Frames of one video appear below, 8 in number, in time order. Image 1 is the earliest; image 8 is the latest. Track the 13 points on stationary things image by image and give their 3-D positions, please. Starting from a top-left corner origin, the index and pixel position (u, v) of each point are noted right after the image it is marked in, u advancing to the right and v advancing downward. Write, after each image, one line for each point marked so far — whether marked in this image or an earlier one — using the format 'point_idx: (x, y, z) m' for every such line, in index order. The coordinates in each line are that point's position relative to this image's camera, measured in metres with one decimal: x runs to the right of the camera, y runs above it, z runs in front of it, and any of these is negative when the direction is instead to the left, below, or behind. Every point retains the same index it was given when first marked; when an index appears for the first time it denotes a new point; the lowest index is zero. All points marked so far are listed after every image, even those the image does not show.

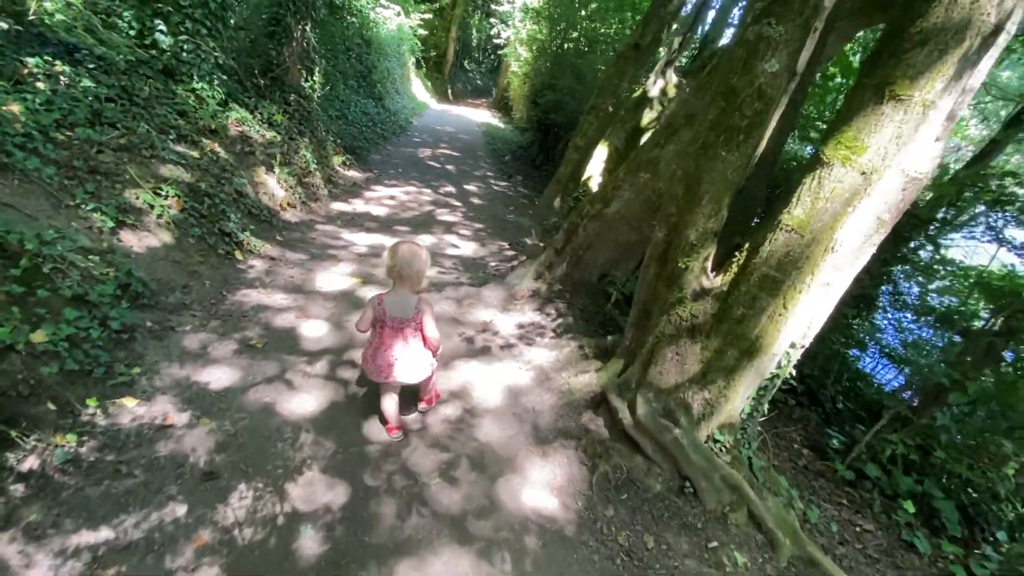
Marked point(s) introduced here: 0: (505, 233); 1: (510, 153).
0: (-0.1, +1.0, +8.9) m
1: (-0.1, +5.5, +19.5) m
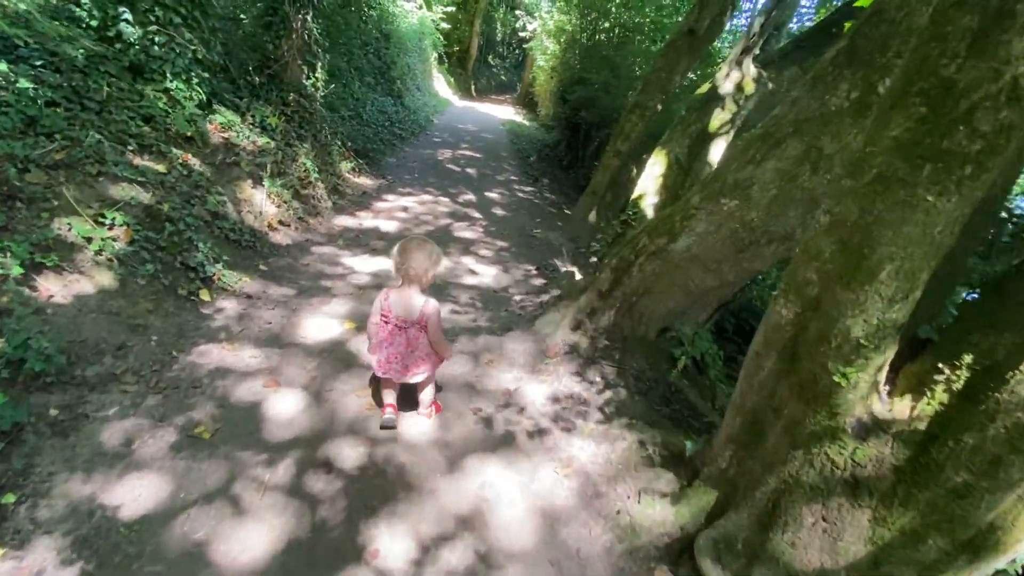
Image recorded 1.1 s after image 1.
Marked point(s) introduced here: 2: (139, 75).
0: (+0.3, +0.5, +7.6) m
1: (+0.9, +5.1, +18.1) m
2: (-4.5, +2.6, +5.9) m
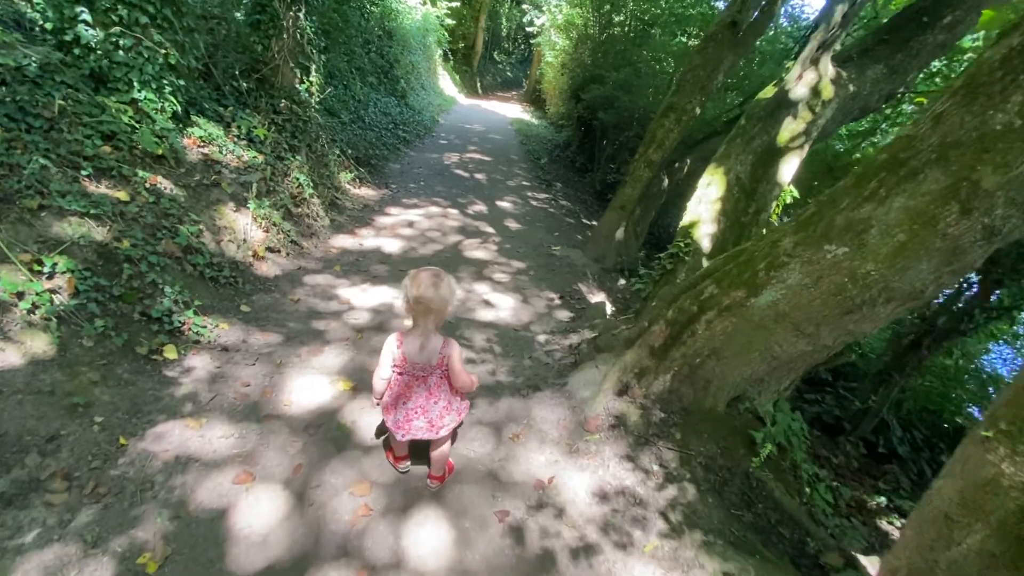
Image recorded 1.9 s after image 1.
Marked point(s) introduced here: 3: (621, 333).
0: (+0.6, +0.1, +6.7) m
1: (+1.2, +4.8, +17.2) m
2: (-4.3, +2.1, +5.1) m
3: (+0.9, -0.4, +4.1) m
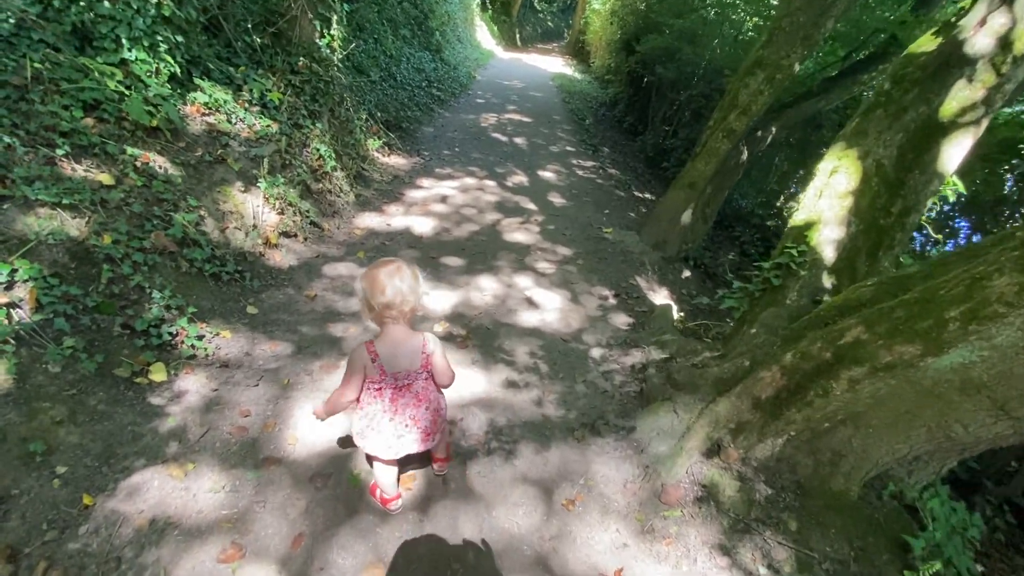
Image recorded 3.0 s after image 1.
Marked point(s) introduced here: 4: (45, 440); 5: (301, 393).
0: (+1.1, +0.2, +5.8) m
1: (+2.6, +5.7, +15.8) m
2: (-3.8, +2.2, +4.3) m
3: (+1.3, -0.5, +3.2) m
4: (-2.6, -0.8, +2.7) m
5: (-1.5, -0.8, +3.5) m
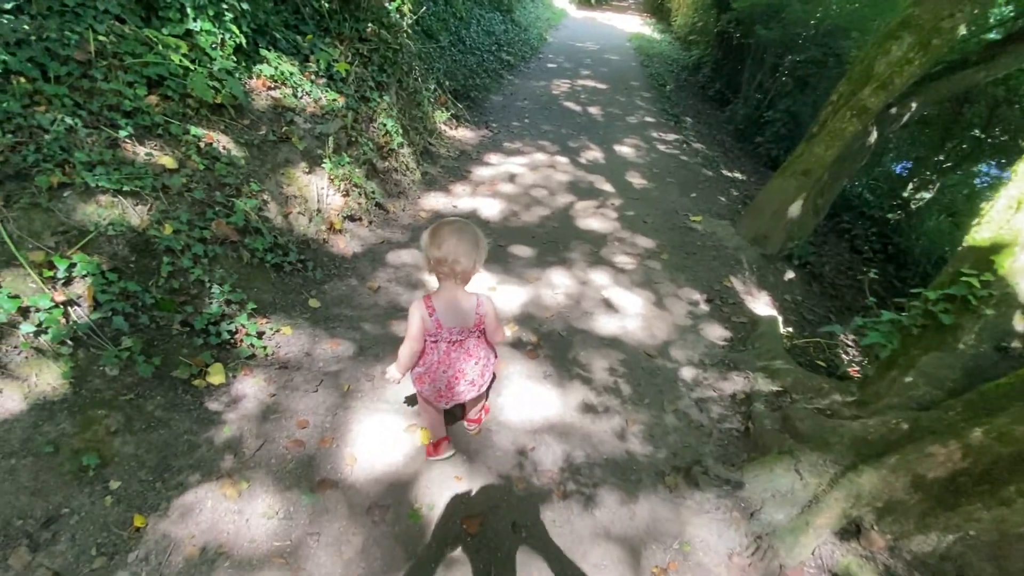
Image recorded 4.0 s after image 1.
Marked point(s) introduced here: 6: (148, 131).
0: (+2.0, +0.2, +5.1) m
1: (+4.9, +6.3, +14.5) m
2: (-3.1, +2.3, +4.1) m
3: (+1.8, -0.7, +2.6) m
4: (-2.2, -0.9, +2.5) m
5: (-1.0, -0.8, +3.3) m
6: (-2.7, +1.2, +3.6) m
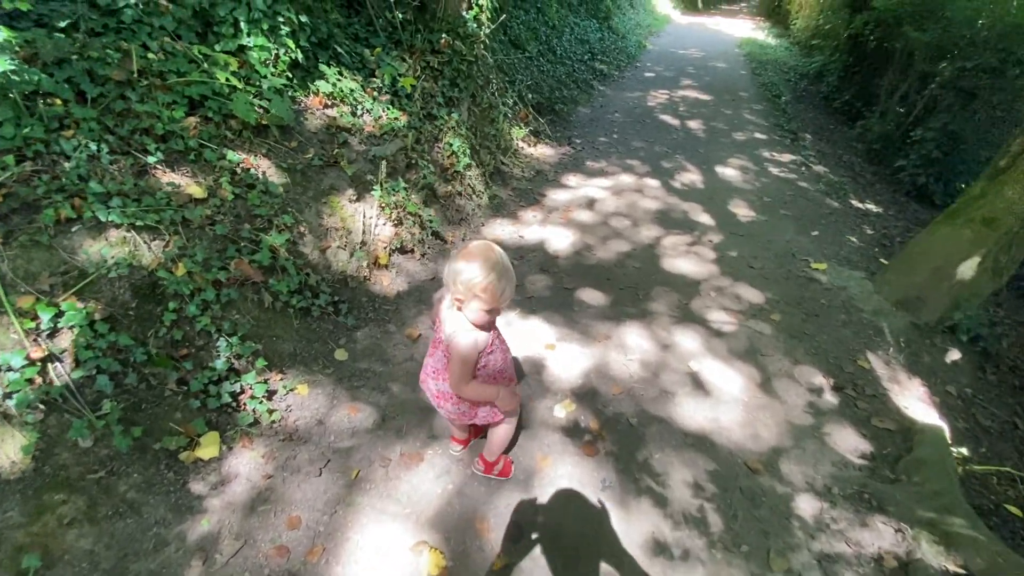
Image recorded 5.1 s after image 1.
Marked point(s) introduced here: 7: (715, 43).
0: (+2.5, -0.4, +4.0) m
1: (+7.4, +5.2, +12.8) m
2: (-2.4, +2.1, +3.8) m
3: (+1.9, -1.2, +1.5) m
4: (-2.0, -1.1, +2.1) m
5: (-0.8, -1.1, +2.6) m
6: (-2.3, +0.9, +3.3) m
7: (+7.9, +9.5, +18.6) m
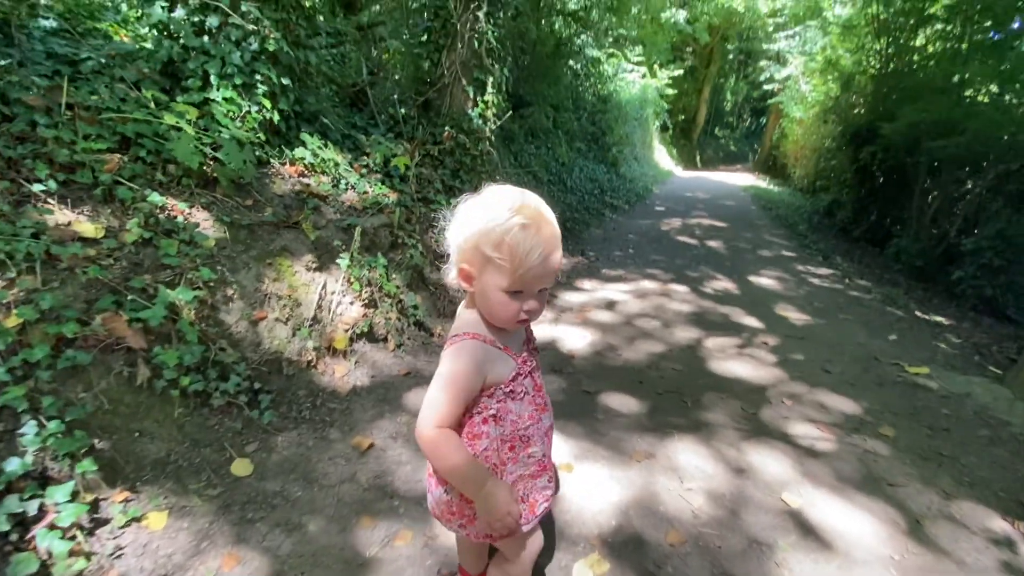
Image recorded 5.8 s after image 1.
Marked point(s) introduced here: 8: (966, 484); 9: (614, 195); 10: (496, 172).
0: (+2.5, -0.9, +2.7) m
1: (+7.7, +1.7, +12.6) m
2: (-2.4, +1.5, +3.4) m
3: (+1.7, -1.0, +0.1) m
4: (-2.1, -1.1, +0.8) m
5: (-0.8, -1.2, +1.3) m
6: (-2.3, +0.5, +2.6) m
7: (+8.4, +4.1, +19.5) m
8: (+2.4, -1.0, +2.5) m
9: (+2.7, +2.5, +12.6) m
10: (-0.2, +1.4, +5.9) m
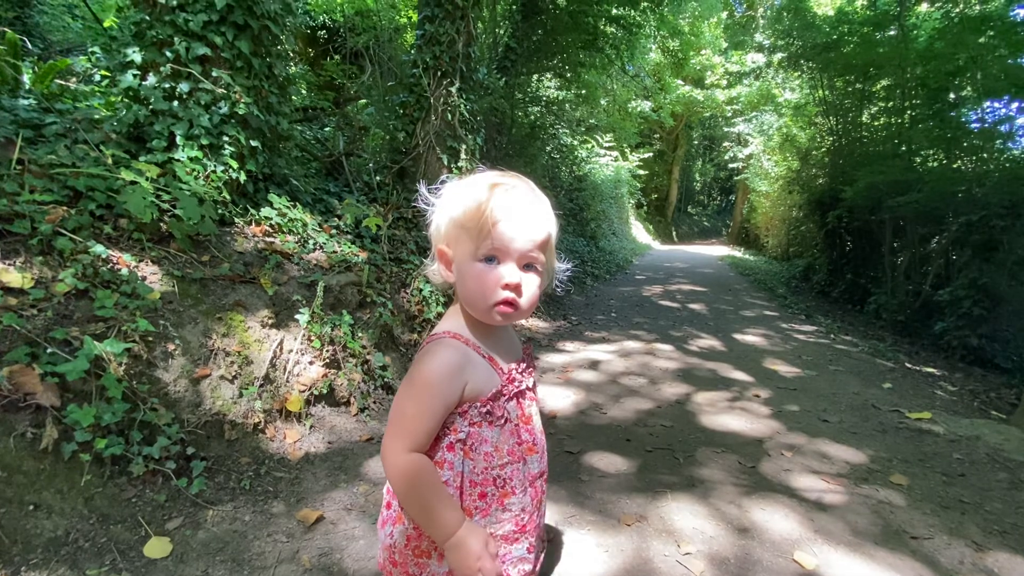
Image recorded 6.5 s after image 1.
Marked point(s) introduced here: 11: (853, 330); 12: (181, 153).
0: (+2.4, -1.1, +2.4) m
1: (+7.2, +0.1, +12.8) m
2: (-2.7, +1.0, +3.4) m
3: (+1.7, -0.7, -0.2) m
4: (-2.2, -1.0, +0.4) m
5: (-0.9, -1.2, +0.9) m
6: (-2.5, +0.2, +2.4) m
7: (+7.7, +1.2, +19.9) m
8: (+2.2, -1.1, +2.2) m
9: (+2.2, +0.6, +12.8) m
10: (-0.5, +0.6, +5.9) m
11: (+5.5, -0.7, +7.8) m
12: (-2.3, +1.0, +3.4) m
